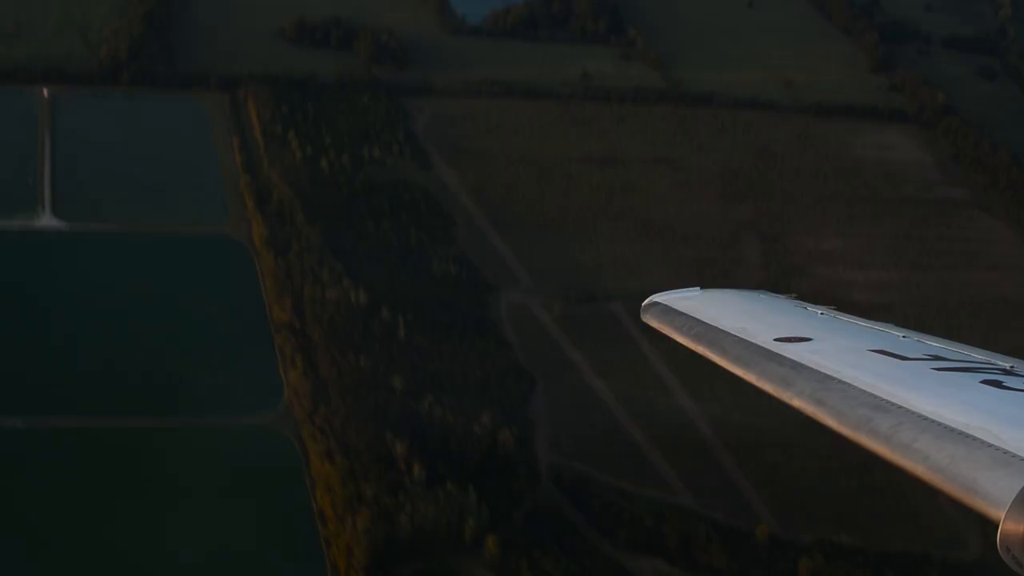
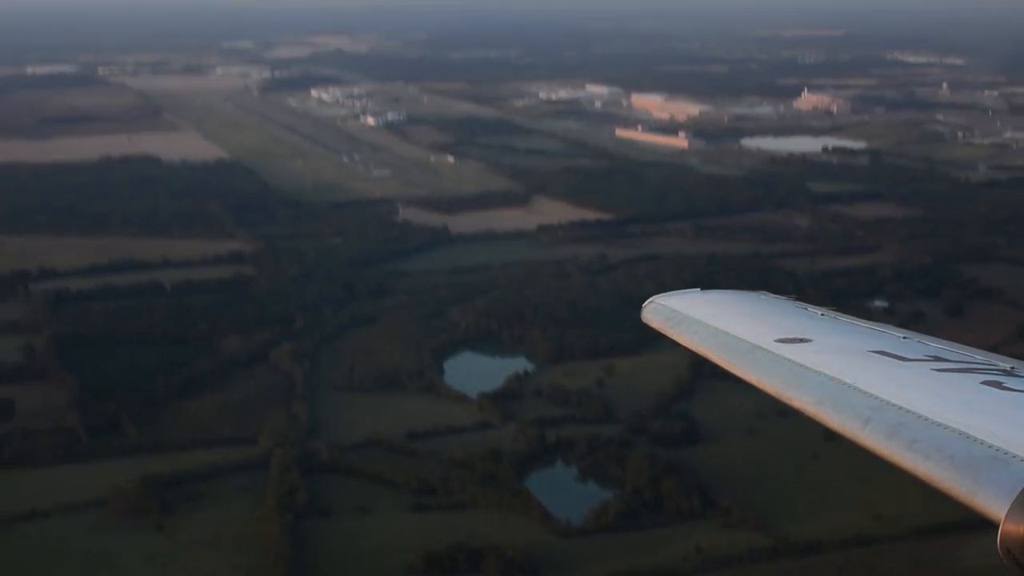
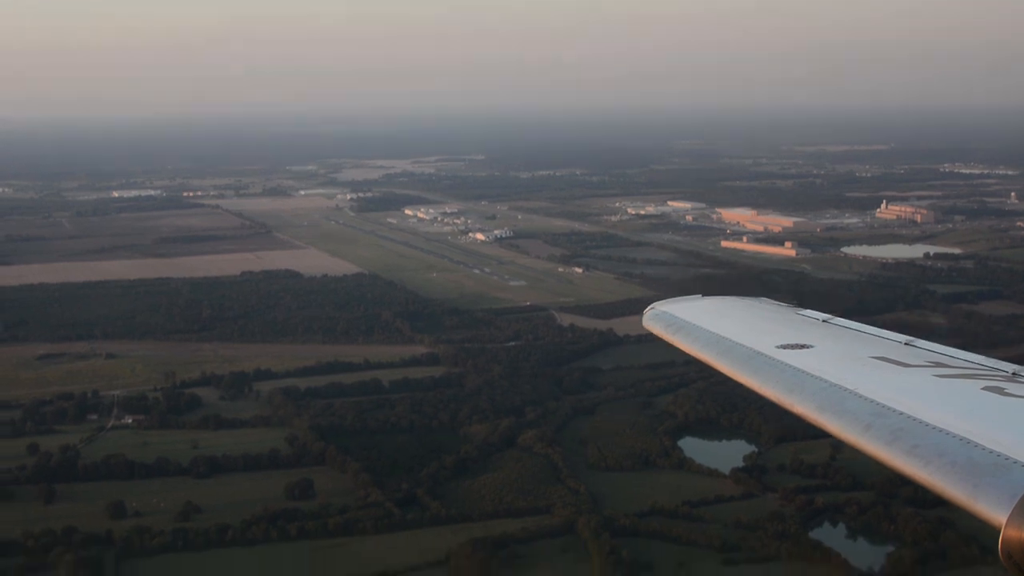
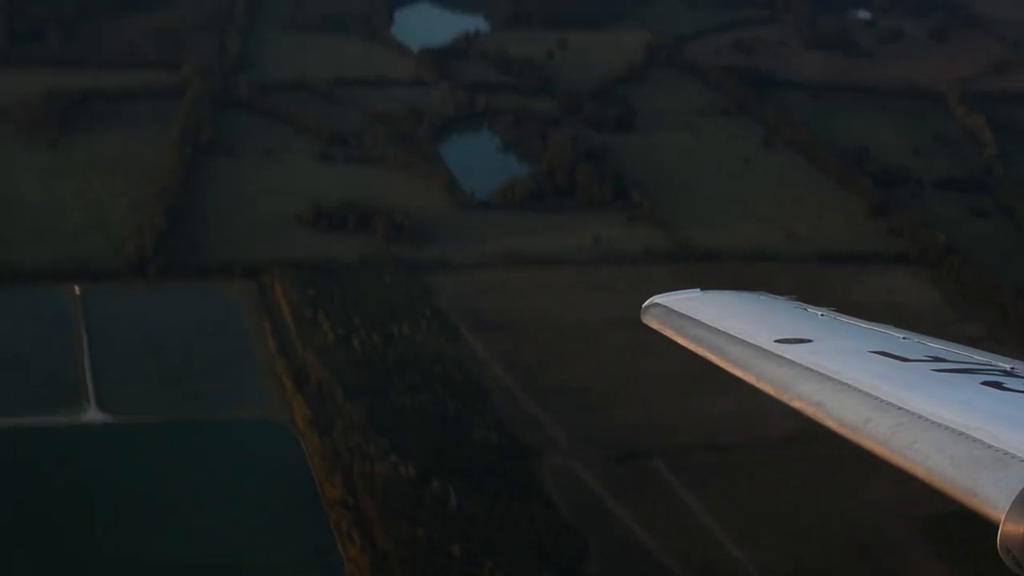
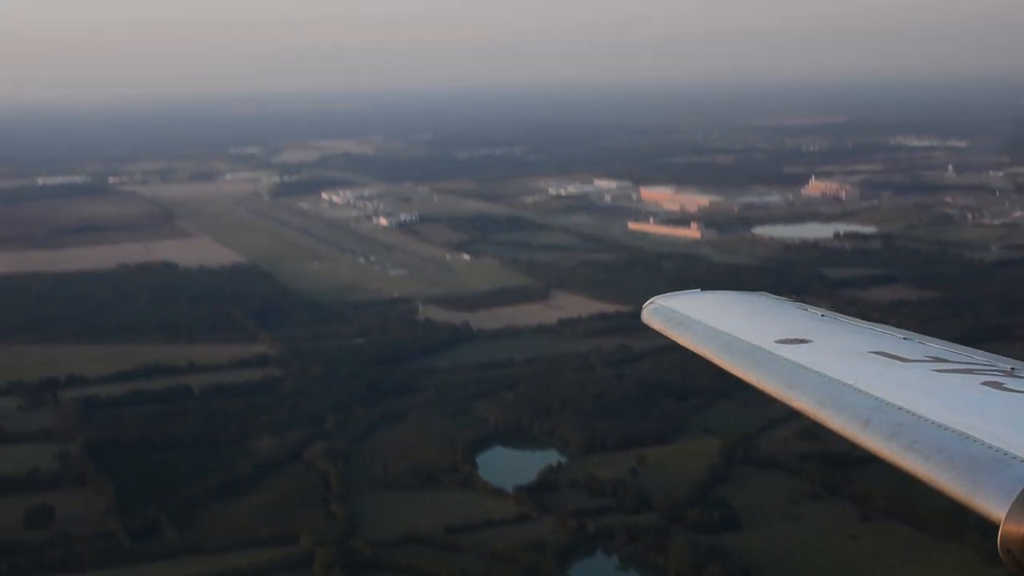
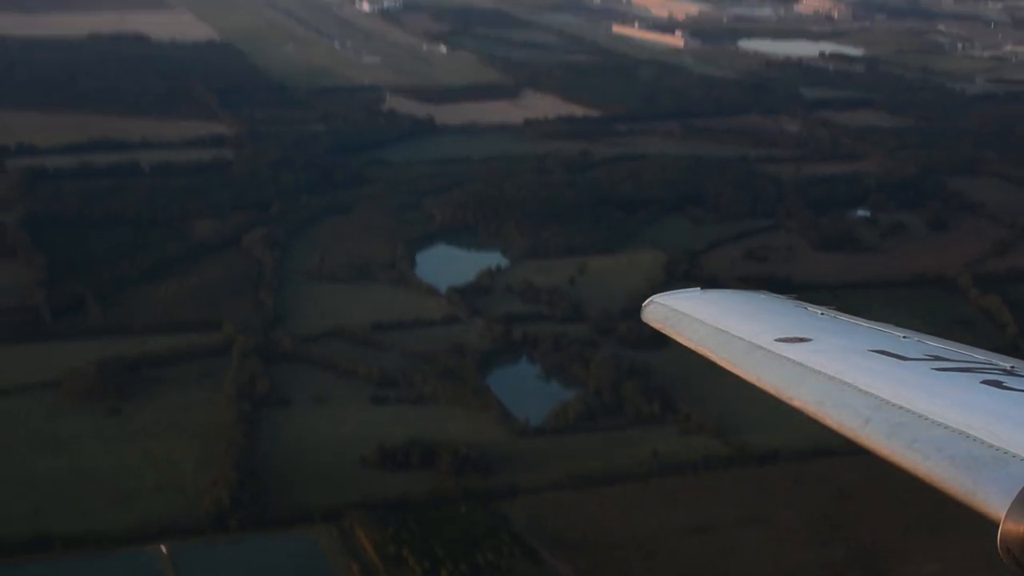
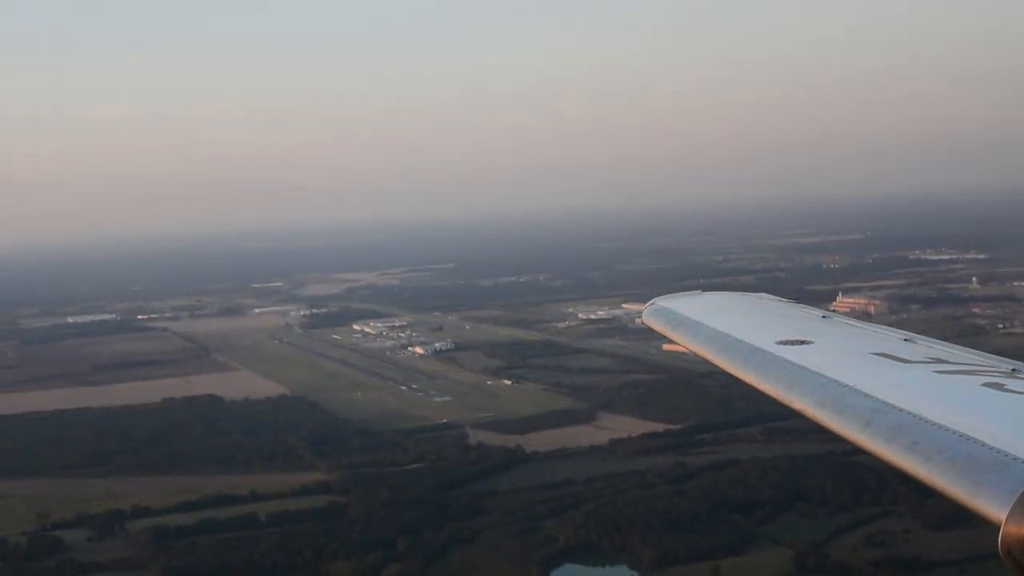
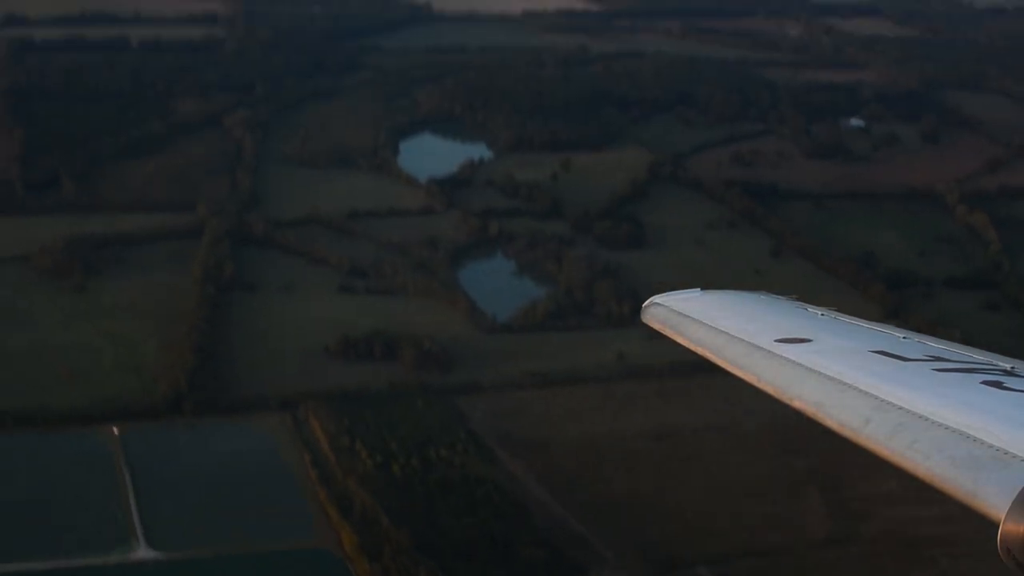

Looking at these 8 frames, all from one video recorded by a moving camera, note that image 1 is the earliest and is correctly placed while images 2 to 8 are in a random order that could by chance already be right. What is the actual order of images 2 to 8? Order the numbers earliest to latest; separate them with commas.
4, 8, 6, 2, 5, 7, 3
